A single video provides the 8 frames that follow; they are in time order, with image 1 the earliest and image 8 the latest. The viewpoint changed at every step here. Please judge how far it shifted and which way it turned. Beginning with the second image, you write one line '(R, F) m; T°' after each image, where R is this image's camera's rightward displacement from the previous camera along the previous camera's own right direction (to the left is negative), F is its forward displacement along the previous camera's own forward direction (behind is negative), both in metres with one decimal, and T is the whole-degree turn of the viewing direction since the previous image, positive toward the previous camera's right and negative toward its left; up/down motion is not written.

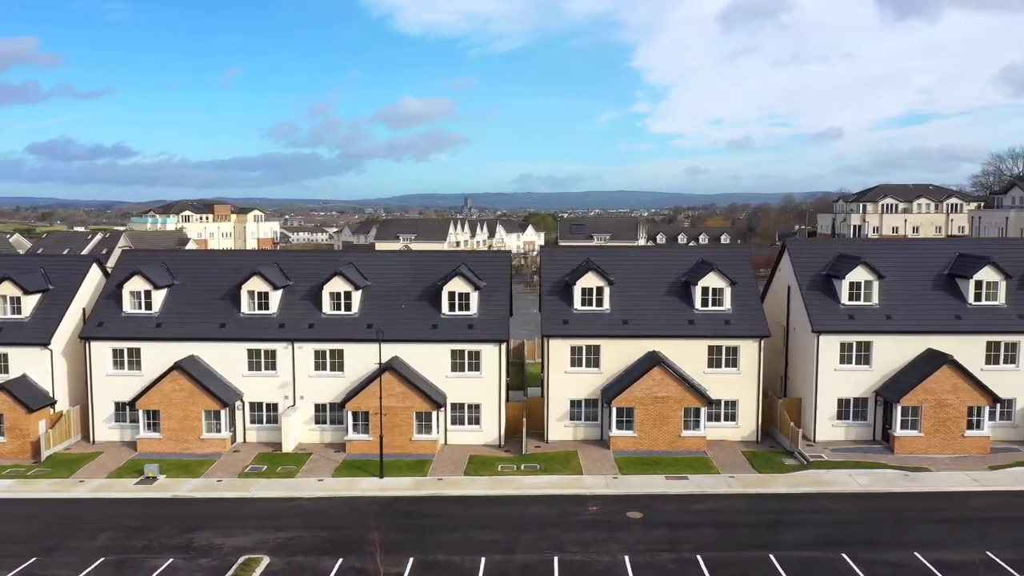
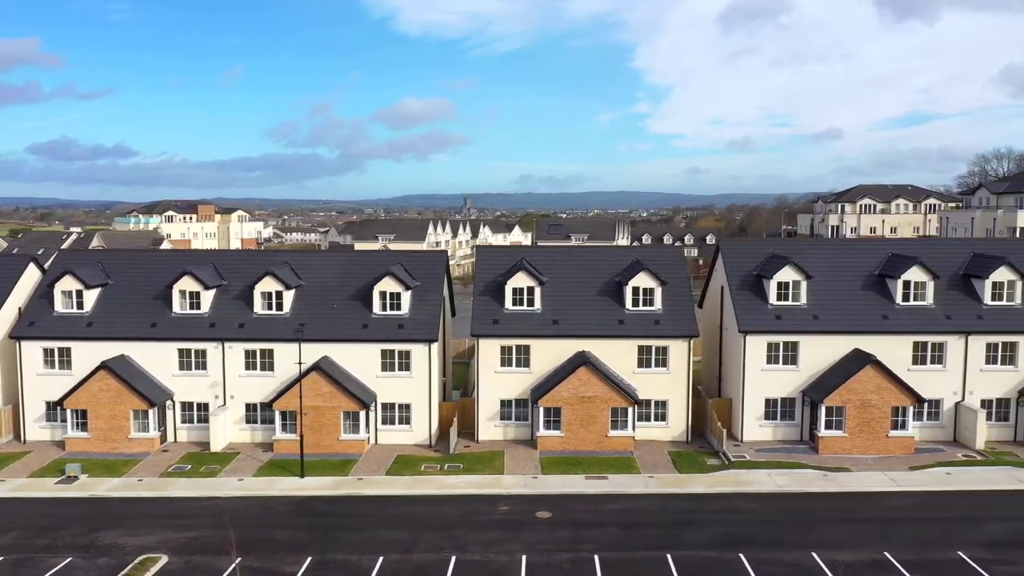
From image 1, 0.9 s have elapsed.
(+5.7, 0.0) m; 0°
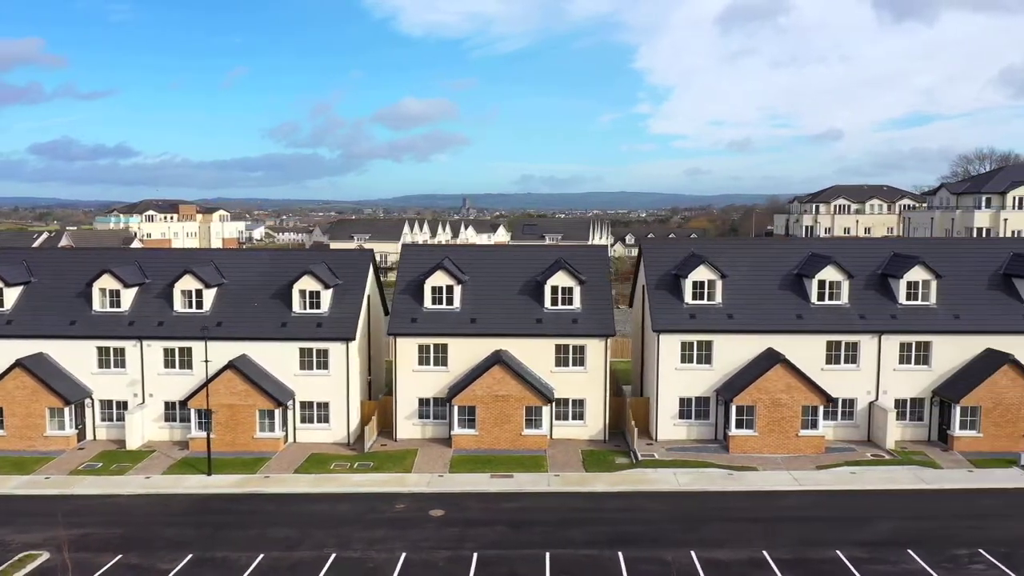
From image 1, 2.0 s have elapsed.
(+6.7, -0.1) m; 0°
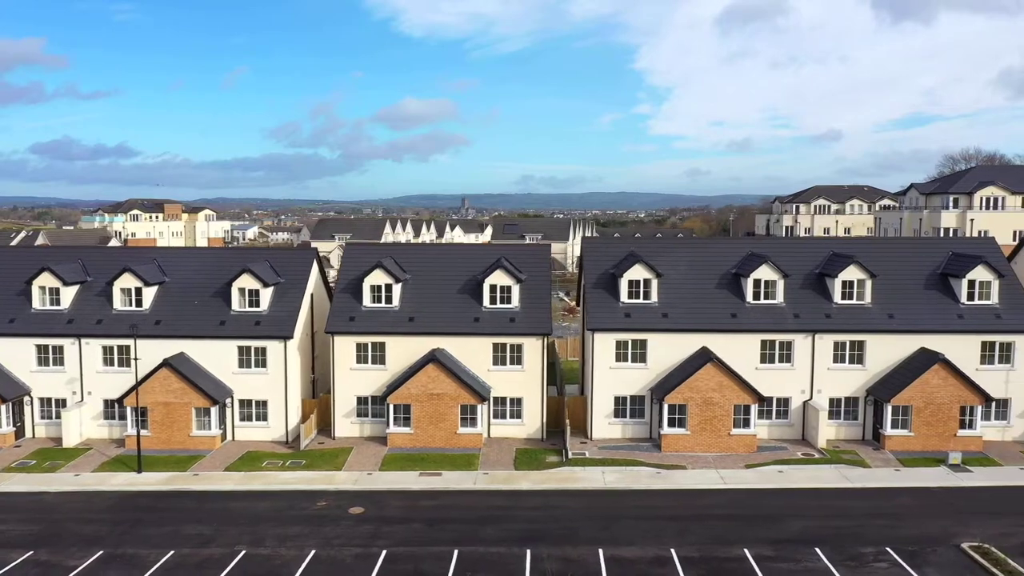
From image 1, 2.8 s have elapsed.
(+5.1, -0.1) m; 0°
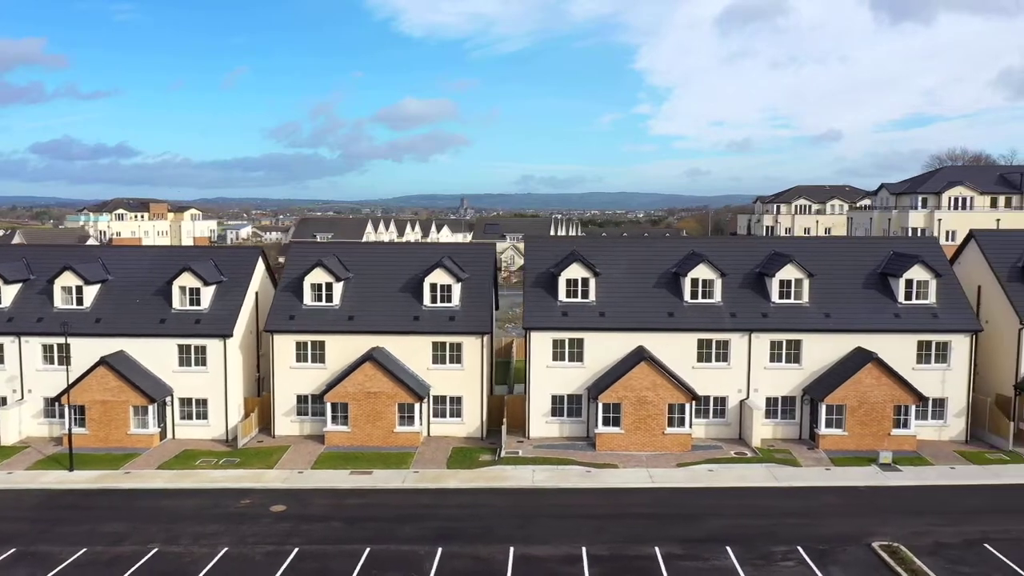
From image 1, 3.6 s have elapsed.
(+4.9, 0.0) m; 0°
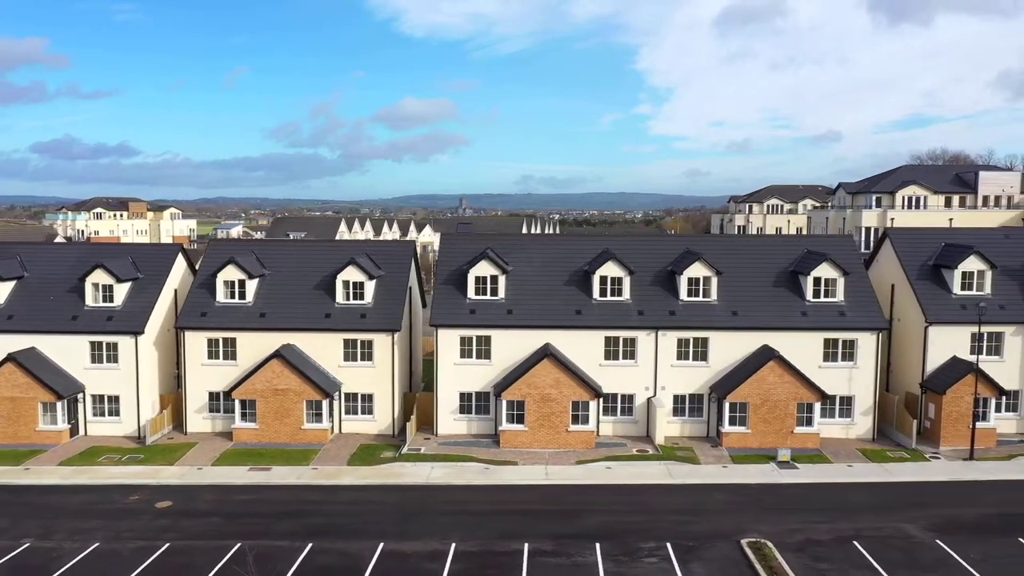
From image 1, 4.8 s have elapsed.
(+7.2, 0.0) m; 0°
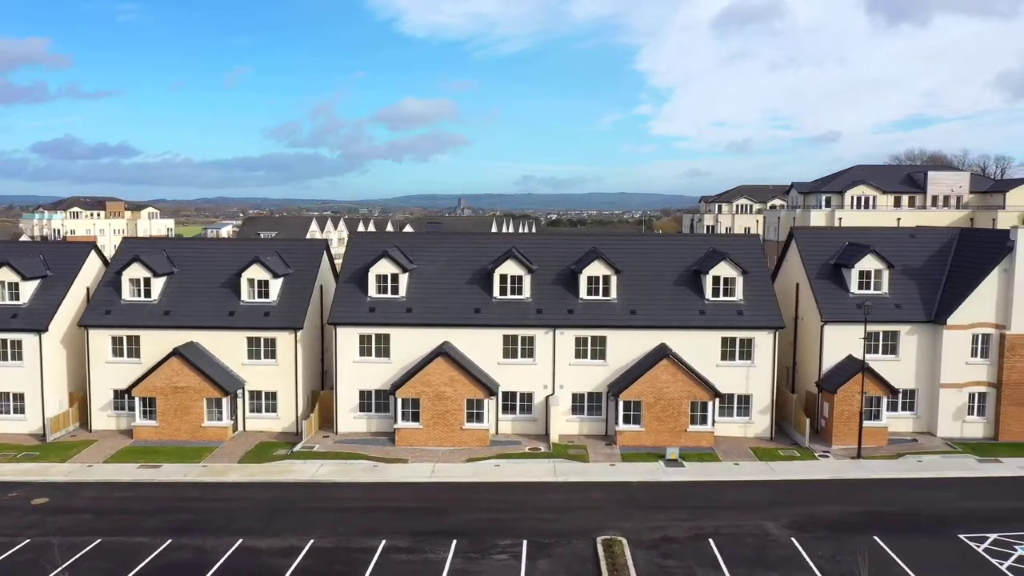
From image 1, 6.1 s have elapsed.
(+7.9, -0.1) m; 0°
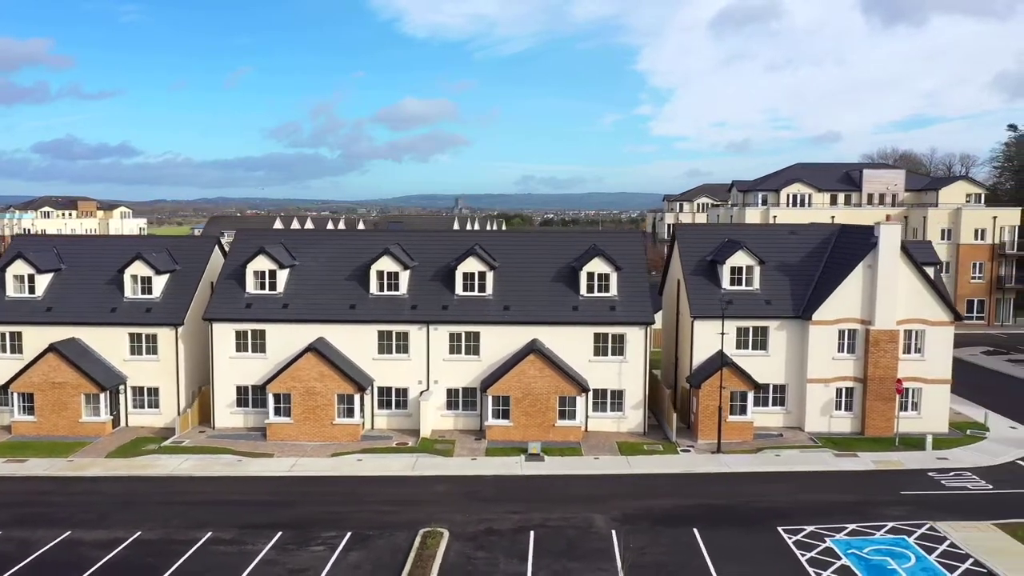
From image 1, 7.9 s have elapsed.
(+9.8, -0.2) m; 0°
